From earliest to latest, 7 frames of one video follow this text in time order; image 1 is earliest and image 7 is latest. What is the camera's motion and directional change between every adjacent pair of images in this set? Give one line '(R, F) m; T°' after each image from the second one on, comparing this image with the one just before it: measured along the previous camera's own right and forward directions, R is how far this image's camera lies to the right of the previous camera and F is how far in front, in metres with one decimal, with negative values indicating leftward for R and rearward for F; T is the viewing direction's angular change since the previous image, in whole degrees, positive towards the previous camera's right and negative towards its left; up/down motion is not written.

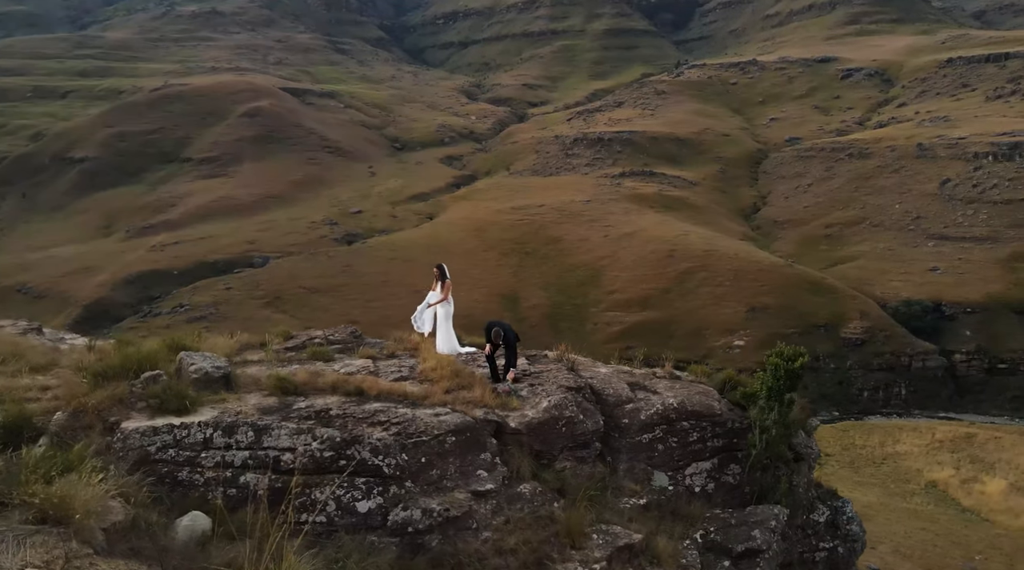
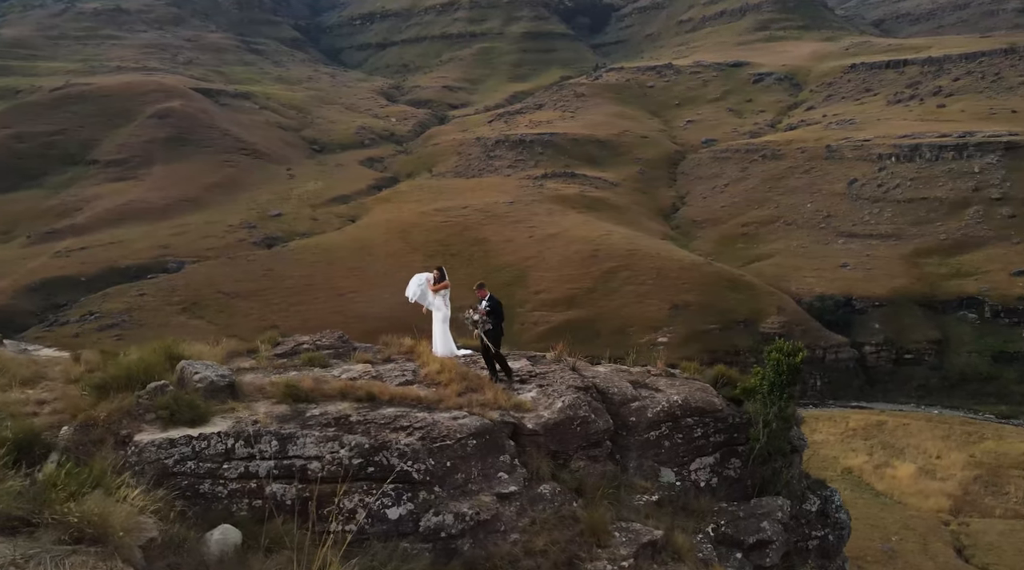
(-3.3, -0.8) m; +6°
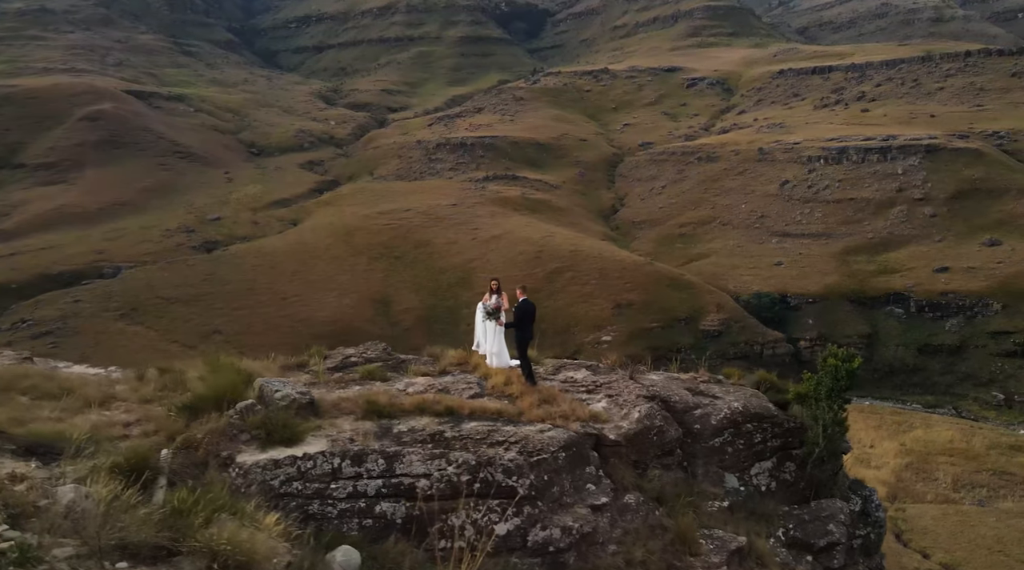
(-5.3, -0.9) m; +6°
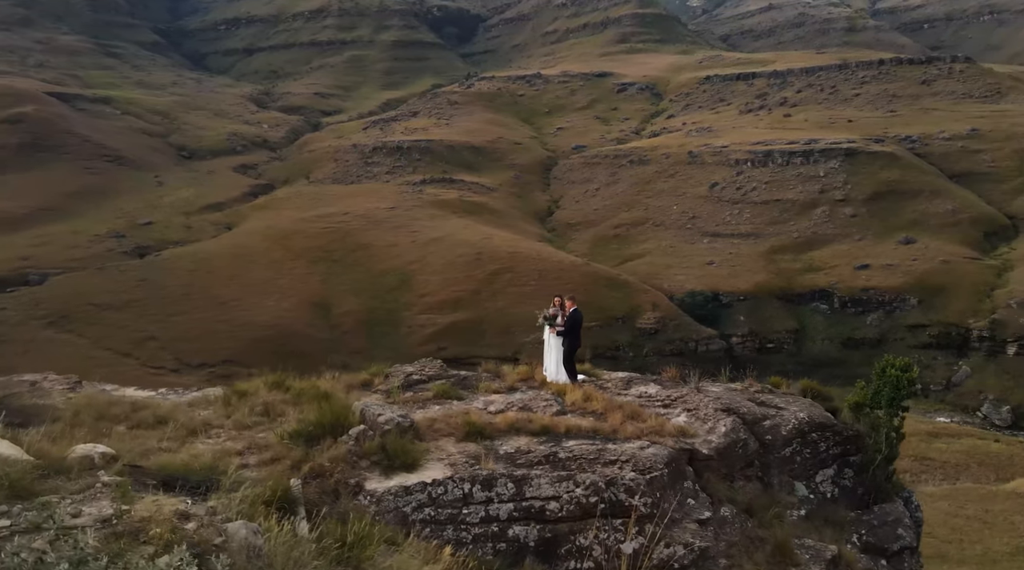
(-6.7, -1.2) m; +7°
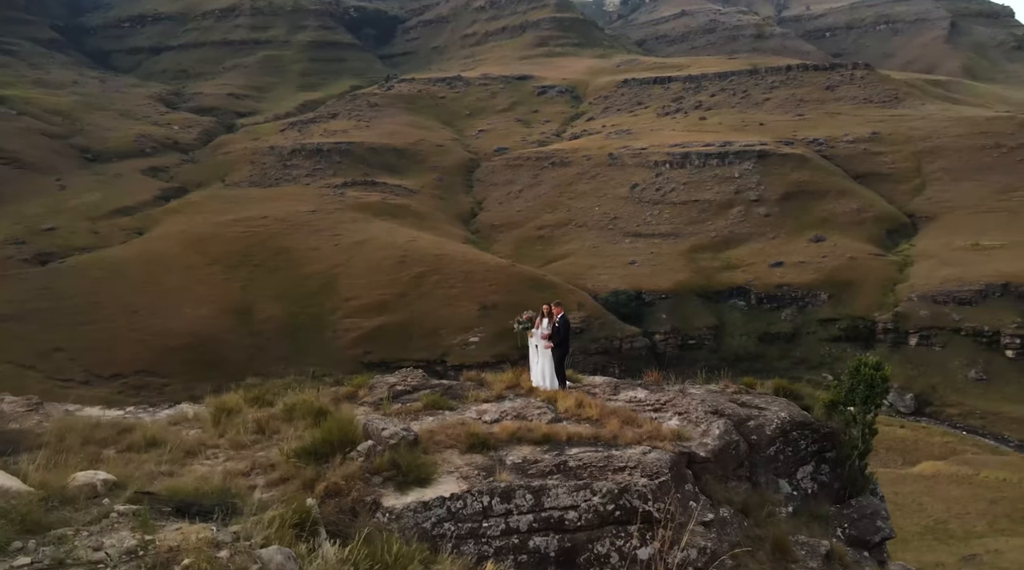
(-3.8, -1.0) m; +6°
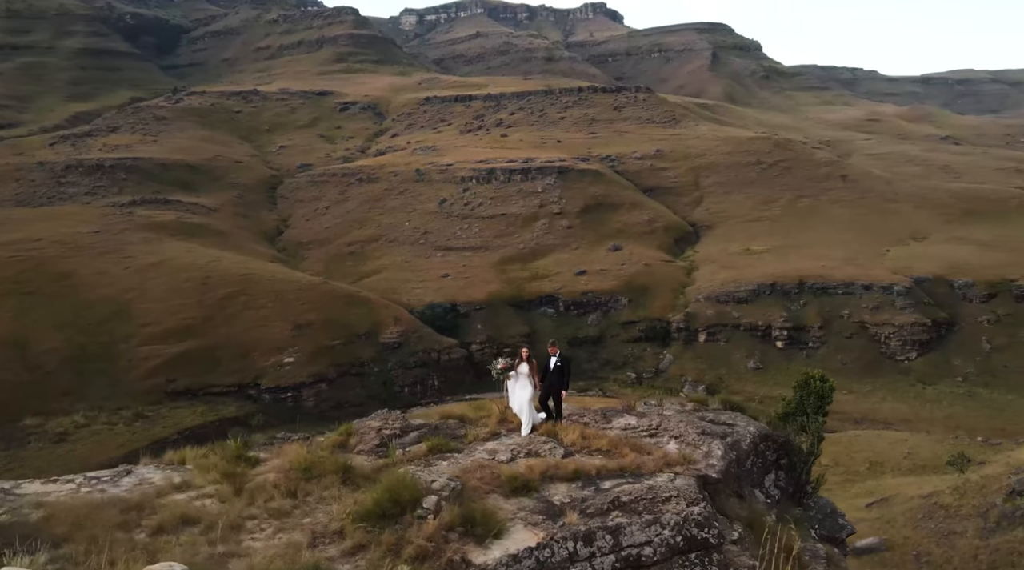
(-12.3, -1.3) m; +17°
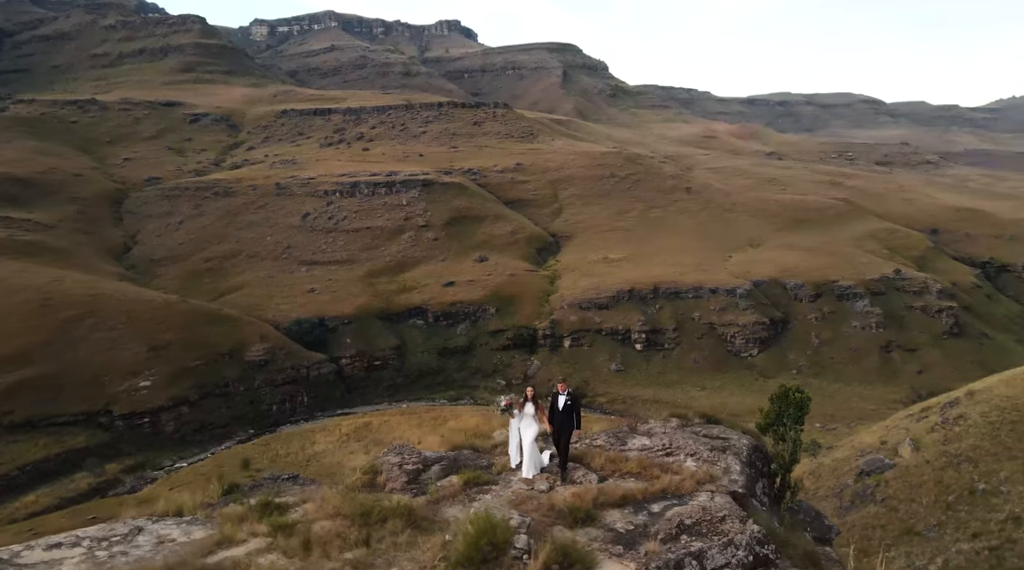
(-12.0, -0.2) m; +14°
